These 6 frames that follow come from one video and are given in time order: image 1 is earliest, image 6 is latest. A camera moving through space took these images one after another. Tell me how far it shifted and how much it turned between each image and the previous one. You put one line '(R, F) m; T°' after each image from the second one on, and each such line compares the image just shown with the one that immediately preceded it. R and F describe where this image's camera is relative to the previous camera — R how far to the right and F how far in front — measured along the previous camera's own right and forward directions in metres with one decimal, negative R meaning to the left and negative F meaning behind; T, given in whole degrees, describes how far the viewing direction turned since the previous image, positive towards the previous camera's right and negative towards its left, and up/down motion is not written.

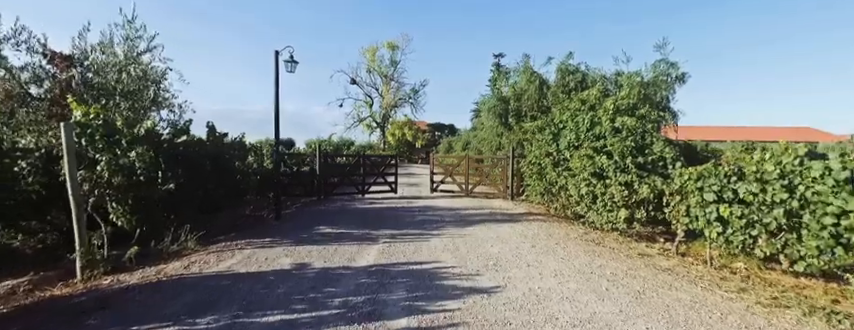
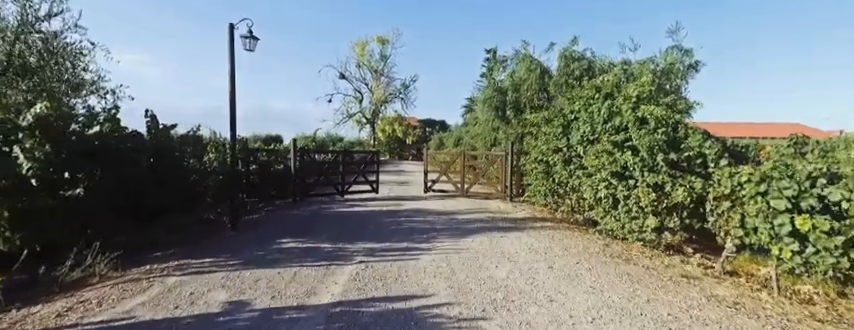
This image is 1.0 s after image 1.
(0.0, +1.2) m; +1°
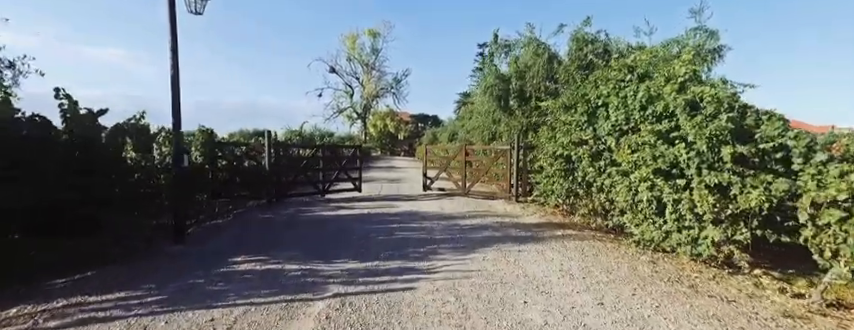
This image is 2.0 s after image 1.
(-0.1, +1.3) m; +1°
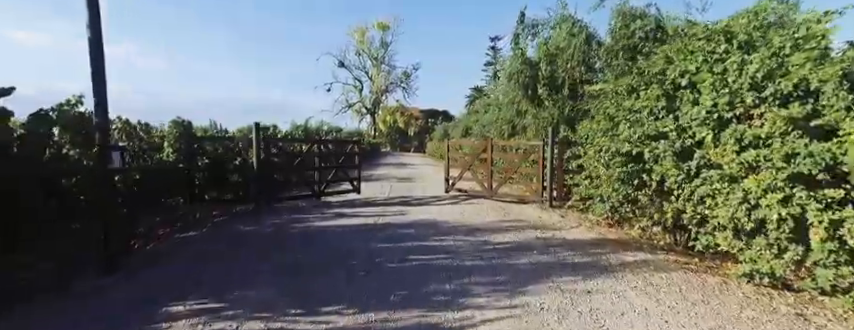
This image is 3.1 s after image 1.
(-0.2, +1.5) m; -1°
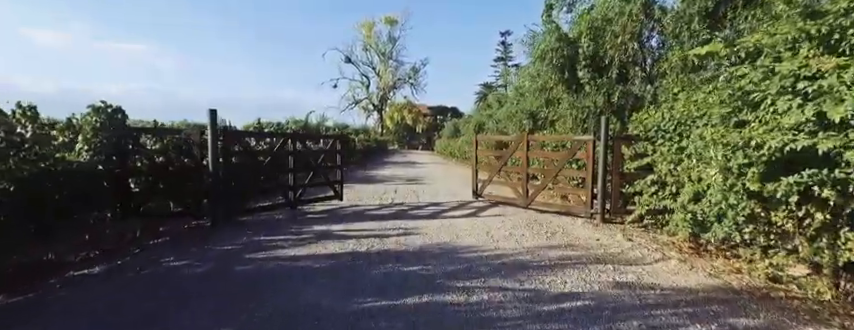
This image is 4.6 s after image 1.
(-0.1, +2.1) m; -1°
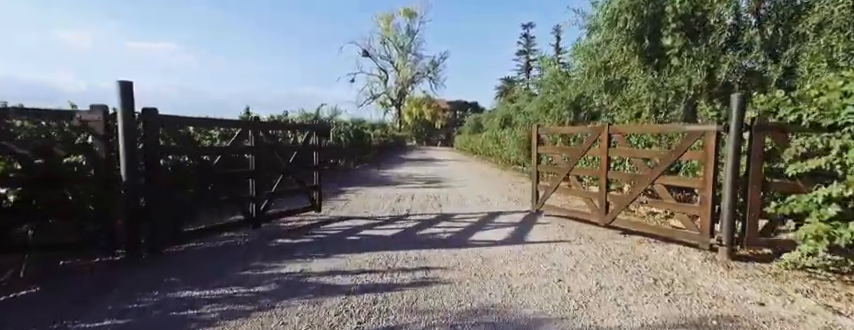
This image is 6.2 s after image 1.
(-0.1, +2.4) m; -3°
